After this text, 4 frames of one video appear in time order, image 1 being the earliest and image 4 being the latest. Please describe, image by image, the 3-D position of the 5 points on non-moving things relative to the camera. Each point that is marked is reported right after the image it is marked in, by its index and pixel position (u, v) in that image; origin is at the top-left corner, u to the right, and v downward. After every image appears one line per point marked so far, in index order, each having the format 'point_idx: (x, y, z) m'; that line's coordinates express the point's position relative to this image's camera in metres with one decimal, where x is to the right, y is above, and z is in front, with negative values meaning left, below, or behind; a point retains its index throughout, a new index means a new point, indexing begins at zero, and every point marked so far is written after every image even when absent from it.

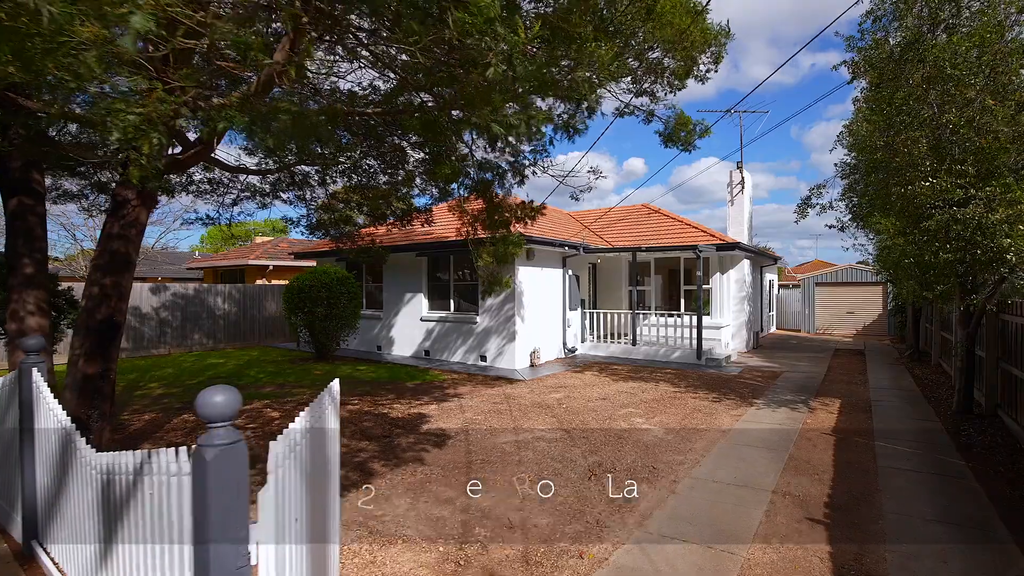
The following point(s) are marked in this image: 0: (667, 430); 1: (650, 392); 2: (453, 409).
0: (+1.7, -1.6, +6.0) m
1: (+2.1, -1.6, +8.3) m
2: (-0.8, -1.6, +7.4) m
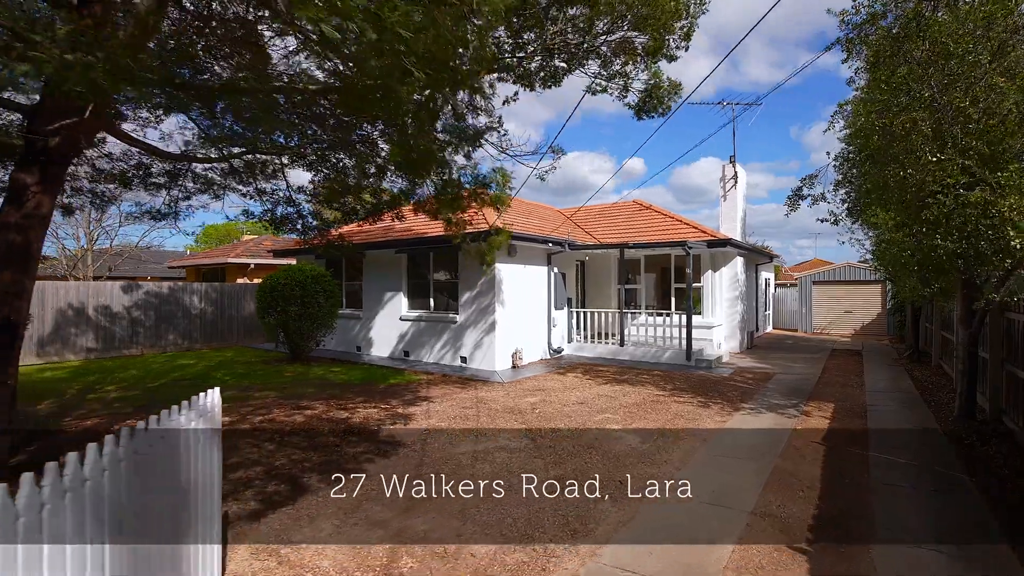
0: (+1.3, -1.5, +5.5) m
1: (+1.7, -1.6, +7.8) m
2: (-1.2, -1.6, +6.9) m
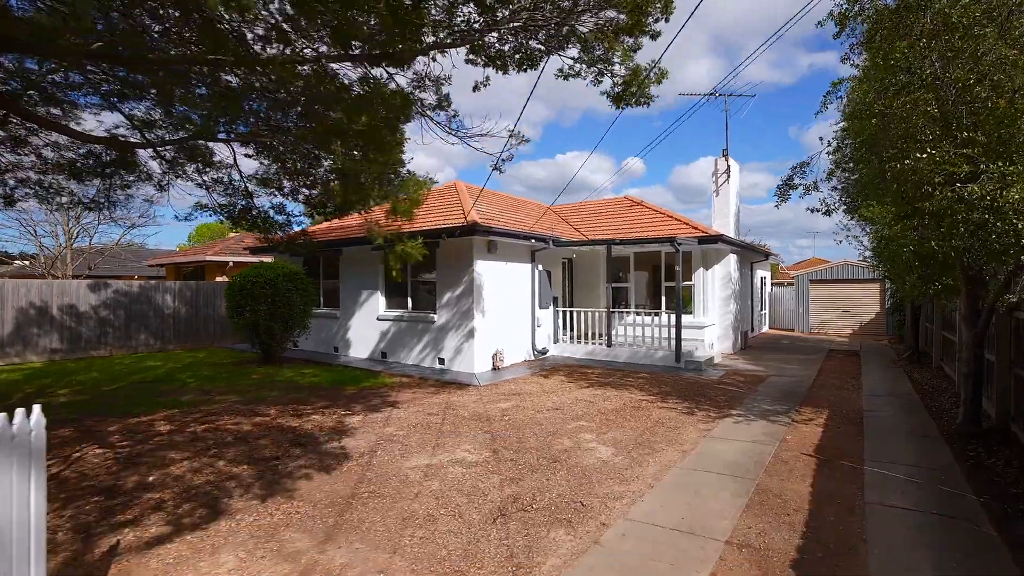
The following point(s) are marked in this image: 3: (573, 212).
0: (+1.0, -1.5, +5.0) m
1: (+1.3, -1.5, +7.3) m
2: (-1.6, -1.5, +6.4) m
3: (+1.6, +2.0, +14.0) m
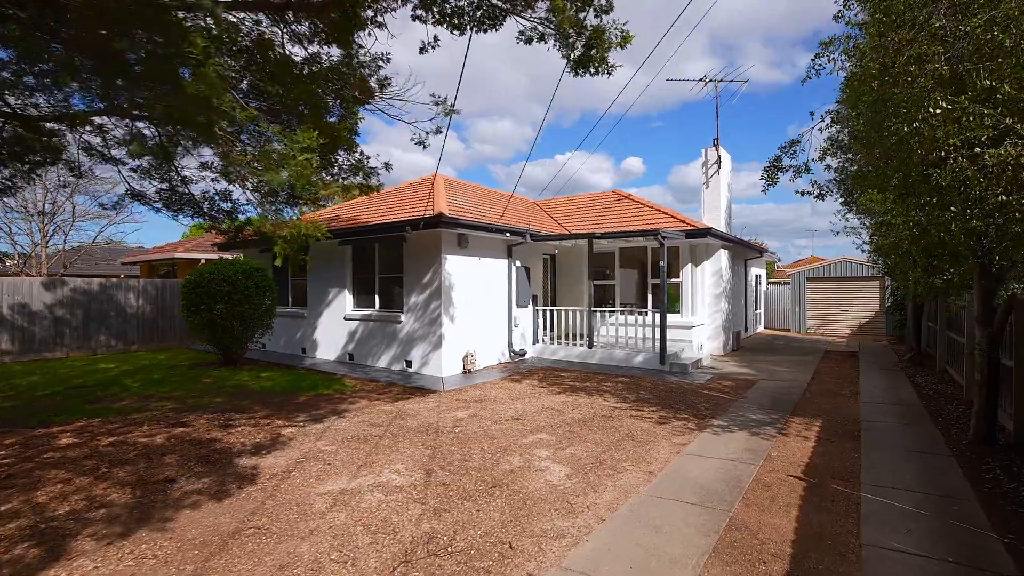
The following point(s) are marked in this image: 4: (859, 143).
0: (+0.5, -1.4, +4.3) m
1: (+0.8, -1.5, +6.6) m
2: (-2.1, -1.5, +5.6) m
3: (+1.1, +2.0, +13.3) m
4: (+3.7, +1.5, +5.7) m
